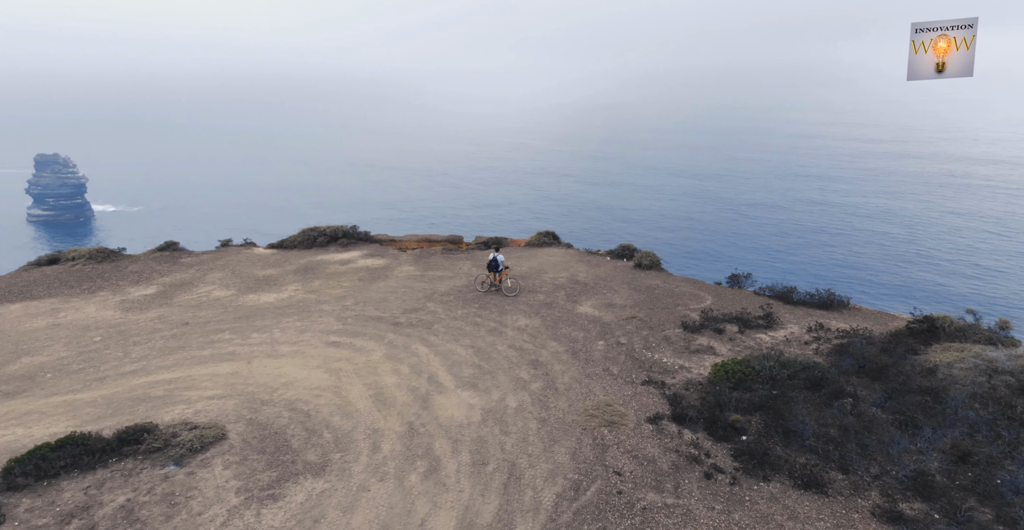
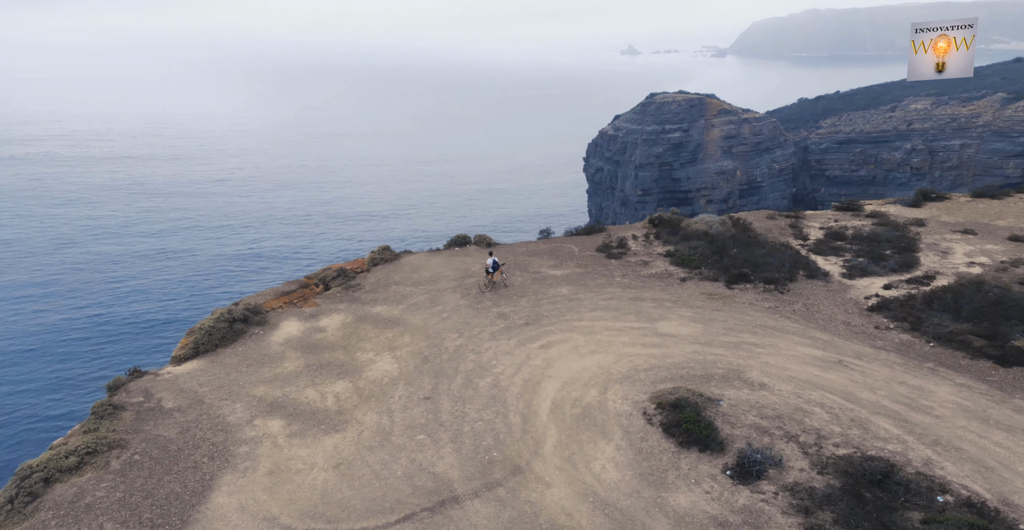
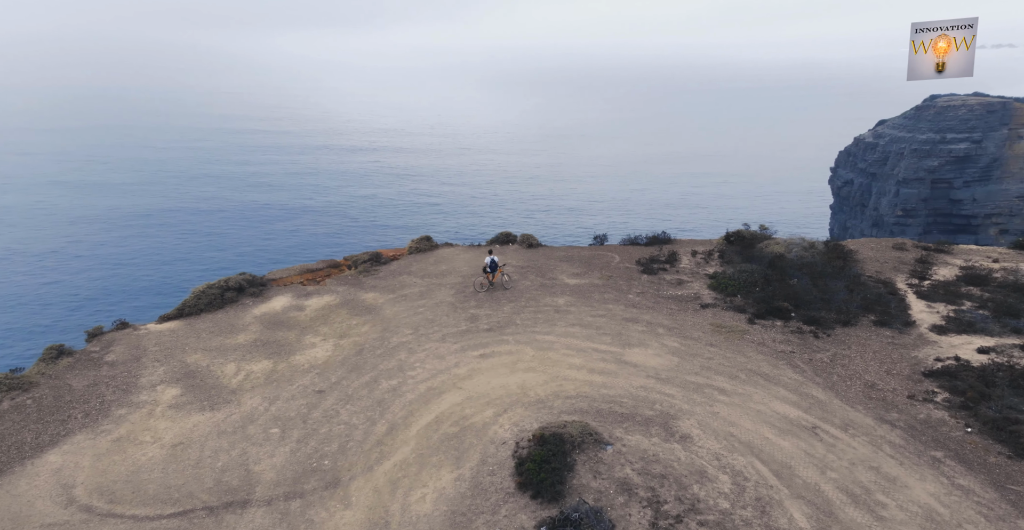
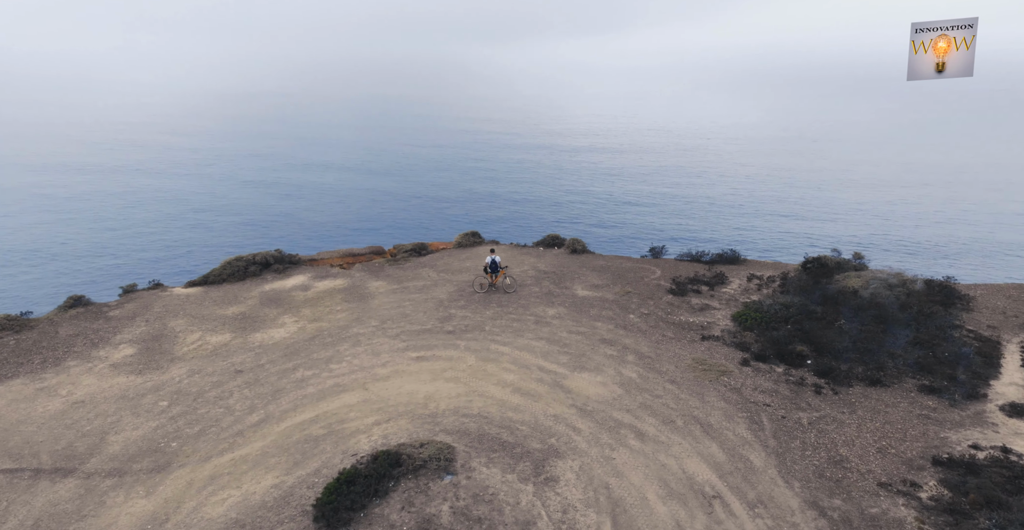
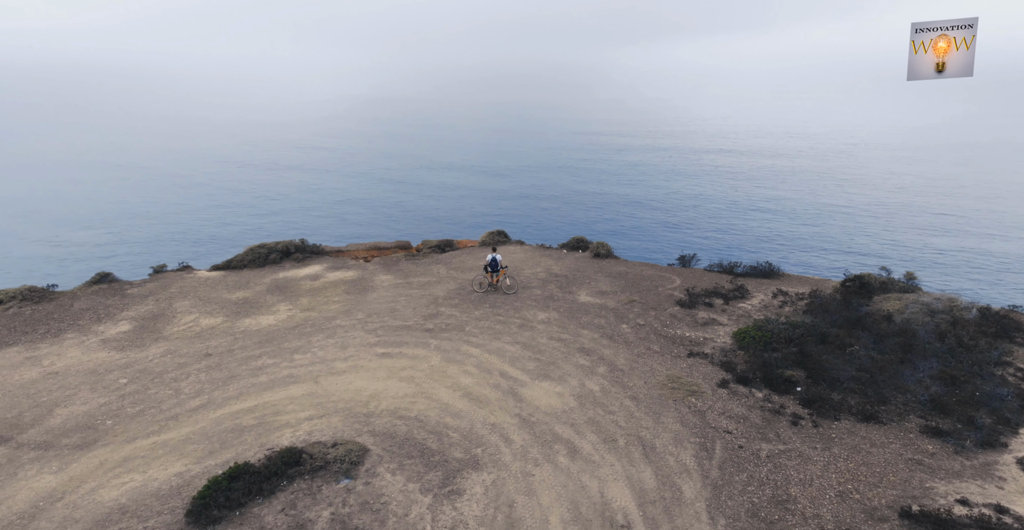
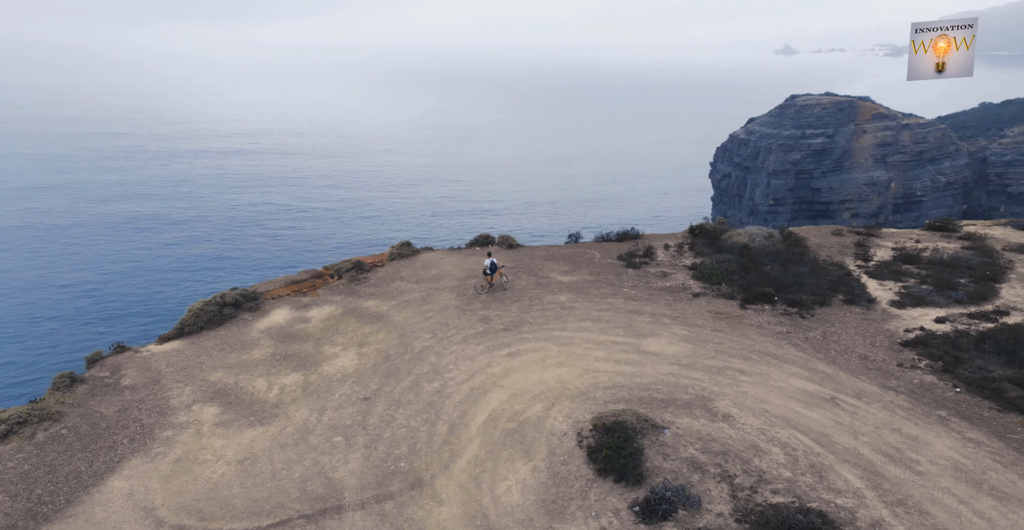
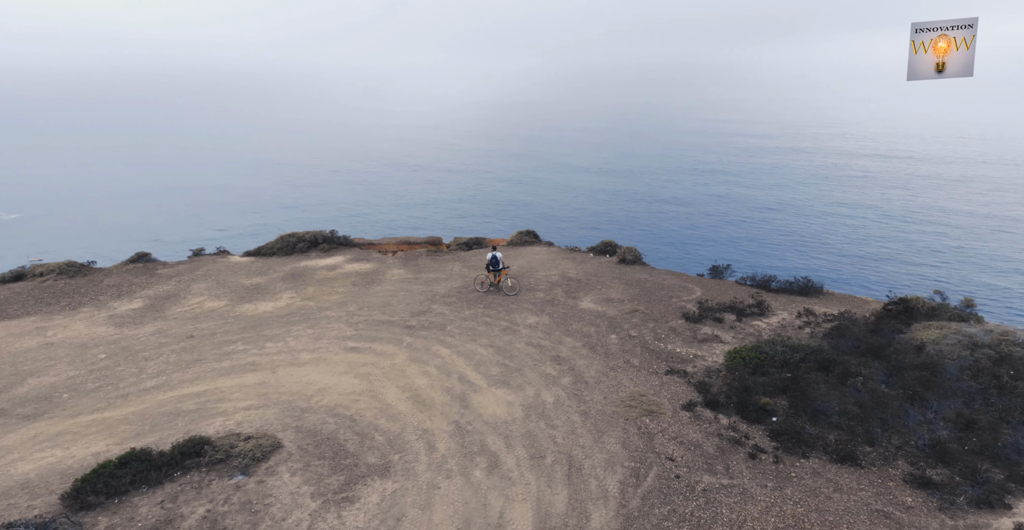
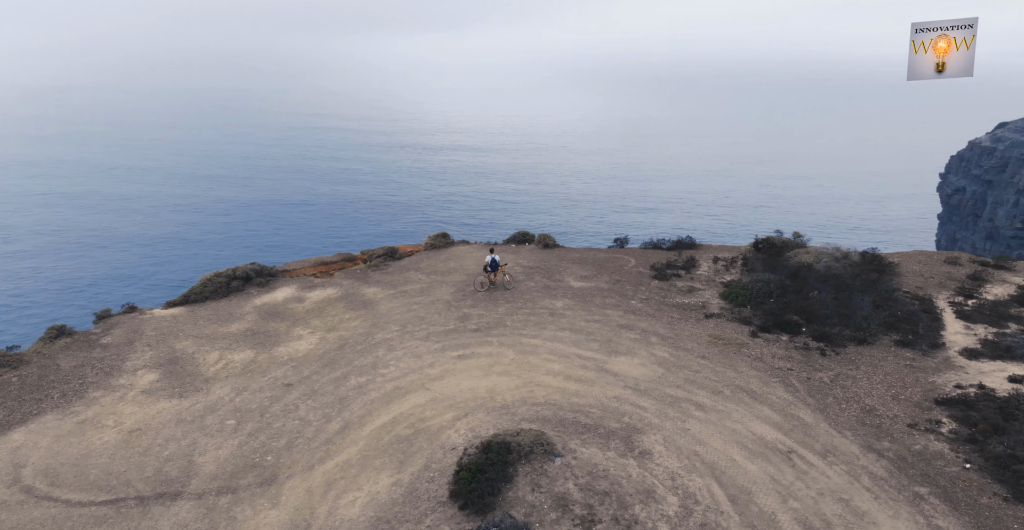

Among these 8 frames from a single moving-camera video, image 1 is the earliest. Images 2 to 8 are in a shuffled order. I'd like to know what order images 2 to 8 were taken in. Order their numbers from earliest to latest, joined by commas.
7, 5, 4, 8, 3, 6, 2
